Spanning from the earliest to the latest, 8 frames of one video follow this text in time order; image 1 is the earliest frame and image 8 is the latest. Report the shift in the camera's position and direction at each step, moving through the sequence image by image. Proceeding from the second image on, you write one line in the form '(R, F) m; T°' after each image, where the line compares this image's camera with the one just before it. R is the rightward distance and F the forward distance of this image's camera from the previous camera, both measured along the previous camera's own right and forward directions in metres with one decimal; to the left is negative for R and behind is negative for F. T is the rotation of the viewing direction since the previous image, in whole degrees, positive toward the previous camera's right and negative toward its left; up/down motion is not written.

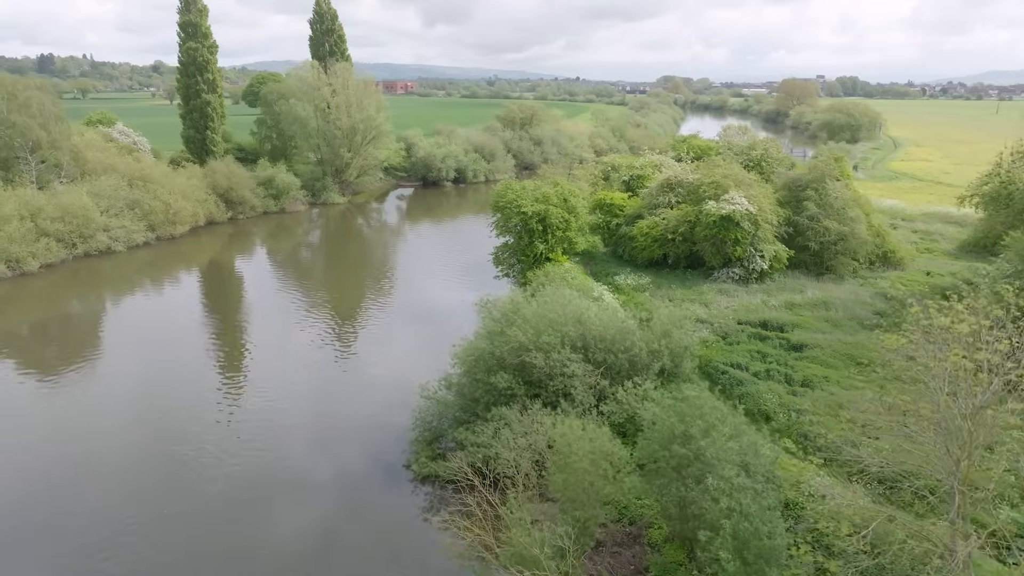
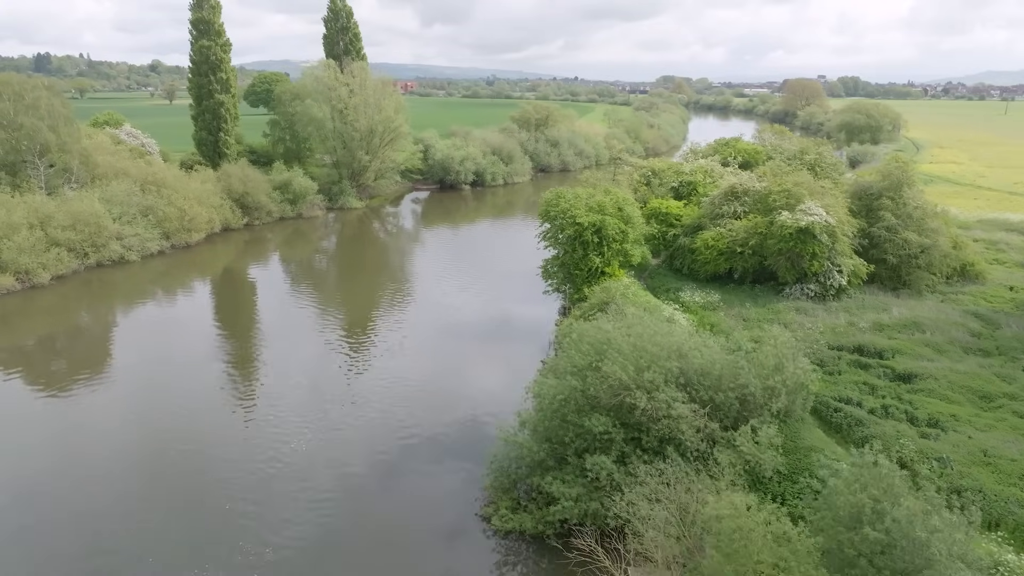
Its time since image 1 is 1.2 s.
(-1.8, +1.9) m; 0°
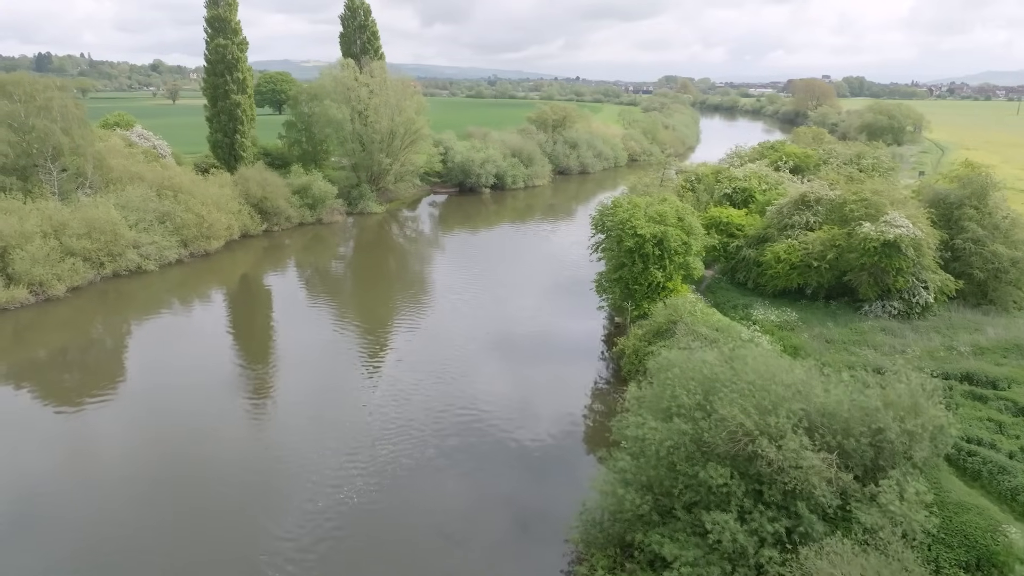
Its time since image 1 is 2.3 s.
(-1.7, +1.7) m; 0°
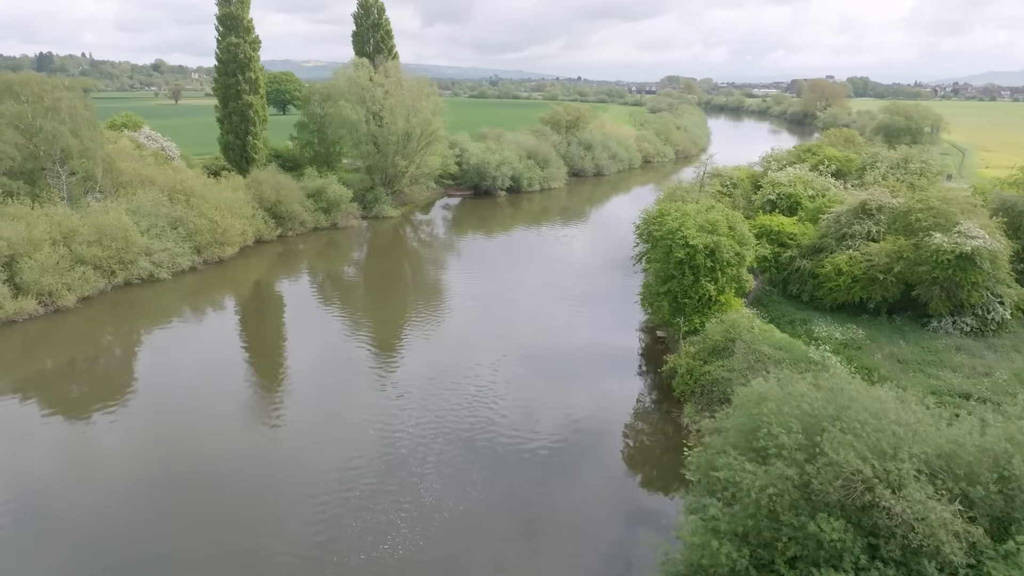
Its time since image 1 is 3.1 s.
(-1.2, +1.3) m; 0°
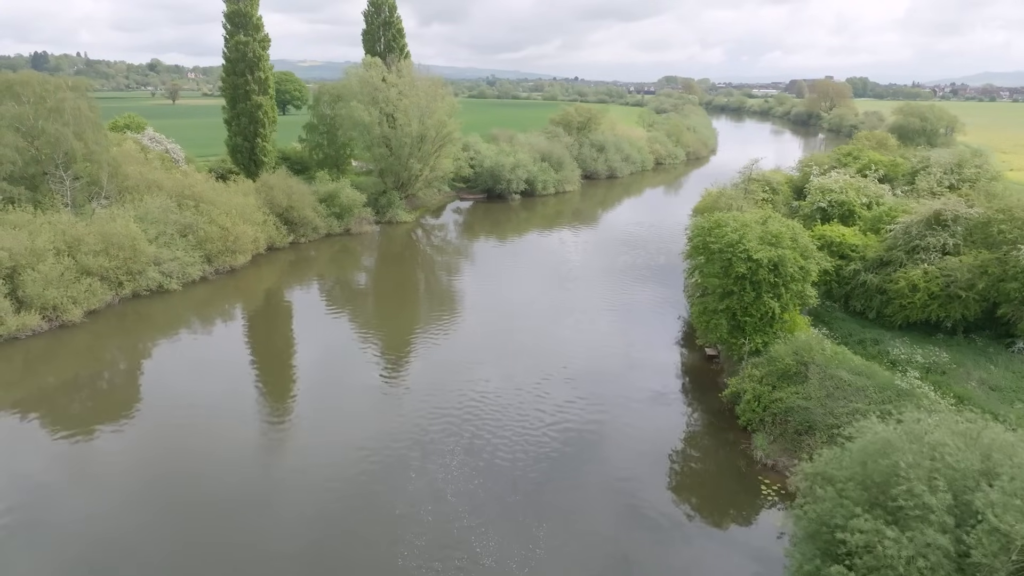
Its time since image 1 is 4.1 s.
(-1.4, +1.6) m; 0°
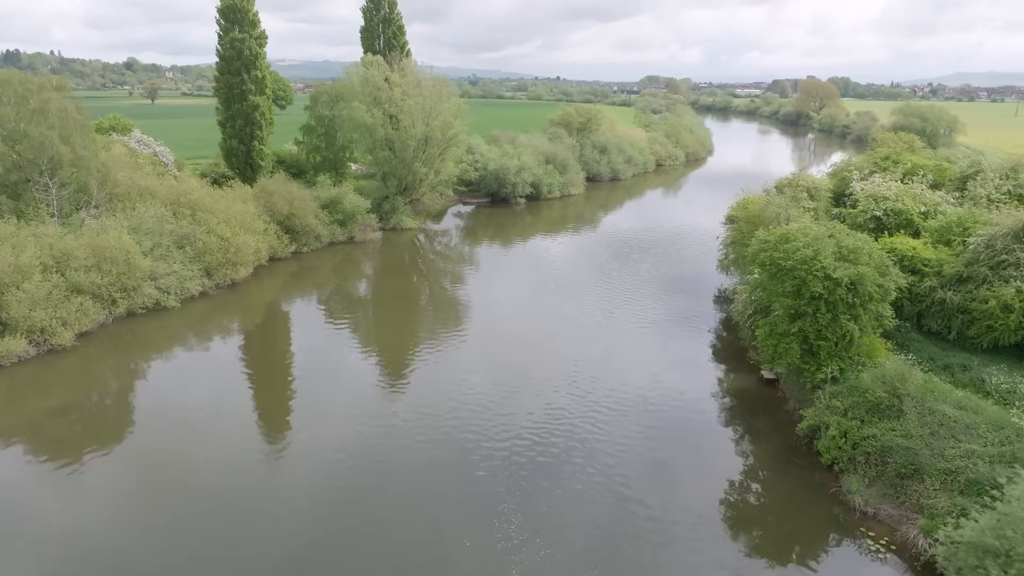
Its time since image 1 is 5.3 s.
(-1.7, +2.0) m; +1°
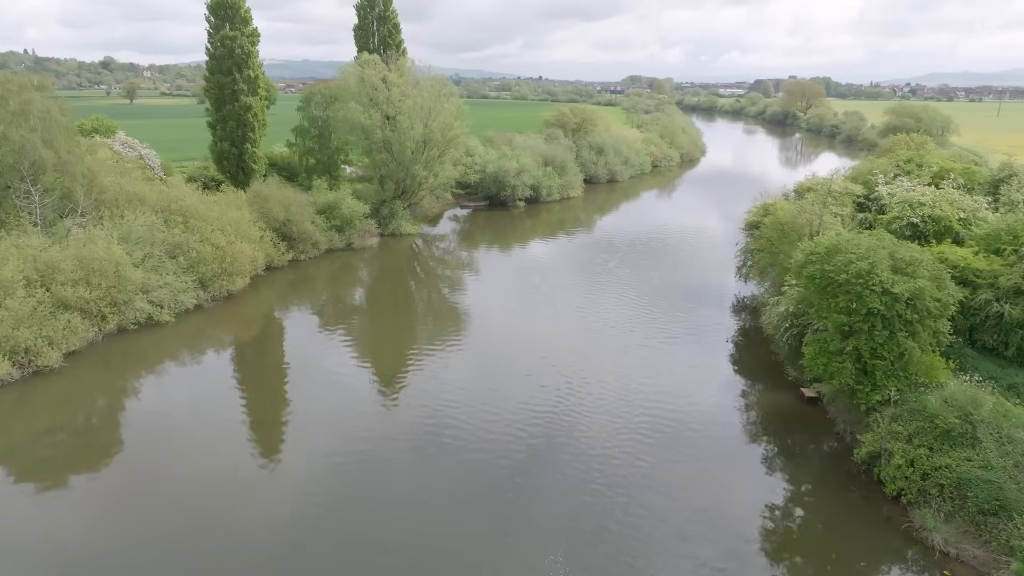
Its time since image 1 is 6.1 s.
(-1.2, +1.4) m; +1°
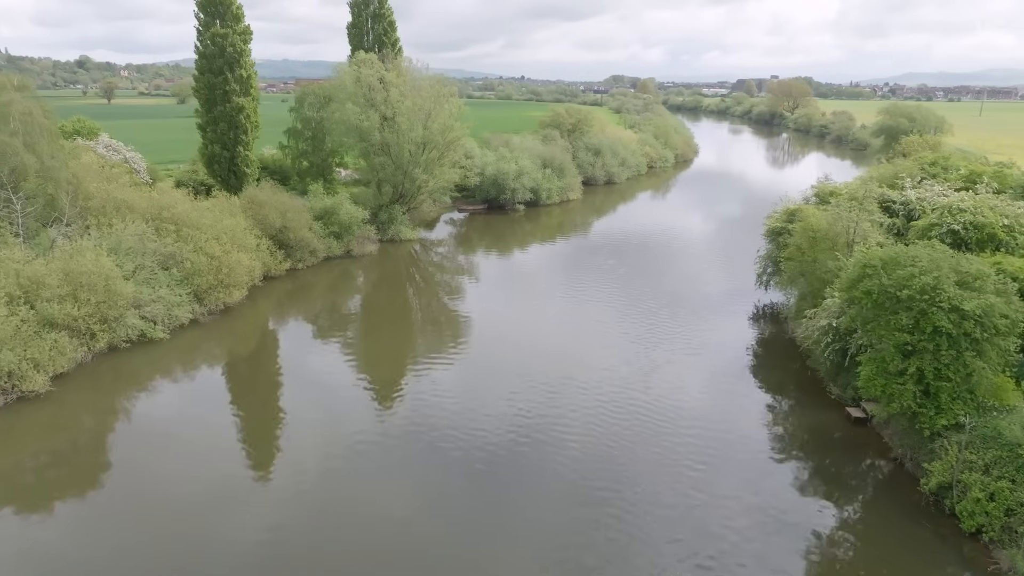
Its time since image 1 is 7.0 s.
(-1.2, +1.4) m; +1°
